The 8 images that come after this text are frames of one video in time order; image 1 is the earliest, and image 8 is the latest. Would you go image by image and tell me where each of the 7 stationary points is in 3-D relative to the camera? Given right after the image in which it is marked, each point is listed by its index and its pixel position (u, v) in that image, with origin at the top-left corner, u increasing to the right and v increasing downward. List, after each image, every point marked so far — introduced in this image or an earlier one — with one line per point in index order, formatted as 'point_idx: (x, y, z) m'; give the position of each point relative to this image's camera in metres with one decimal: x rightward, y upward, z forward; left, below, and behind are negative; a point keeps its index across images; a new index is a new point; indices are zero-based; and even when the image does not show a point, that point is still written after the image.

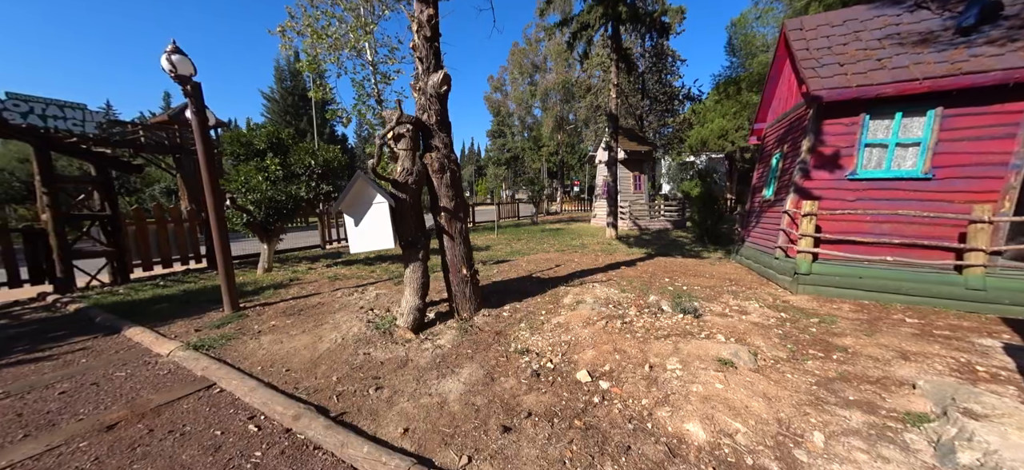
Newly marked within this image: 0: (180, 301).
0: (-5.7, -1.1, +5.7) m
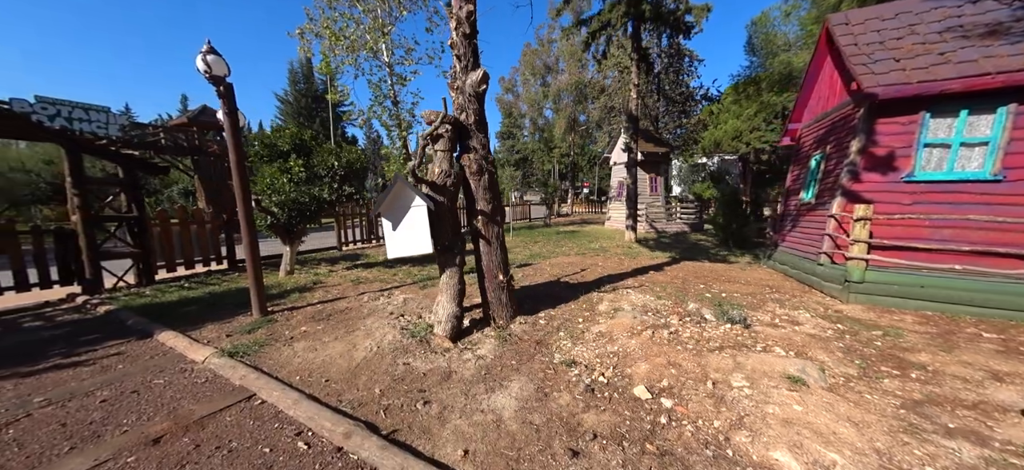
0: (-5.2, -1.2, +5.7) m
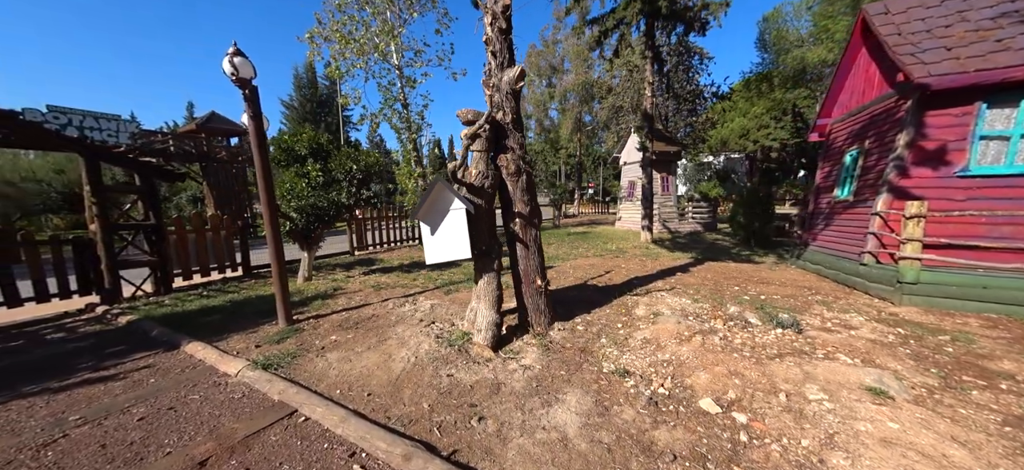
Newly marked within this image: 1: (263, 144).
0: (-4.7, -1.3, +5.6) m
1: (-3.4, +1.2, +4.5) m
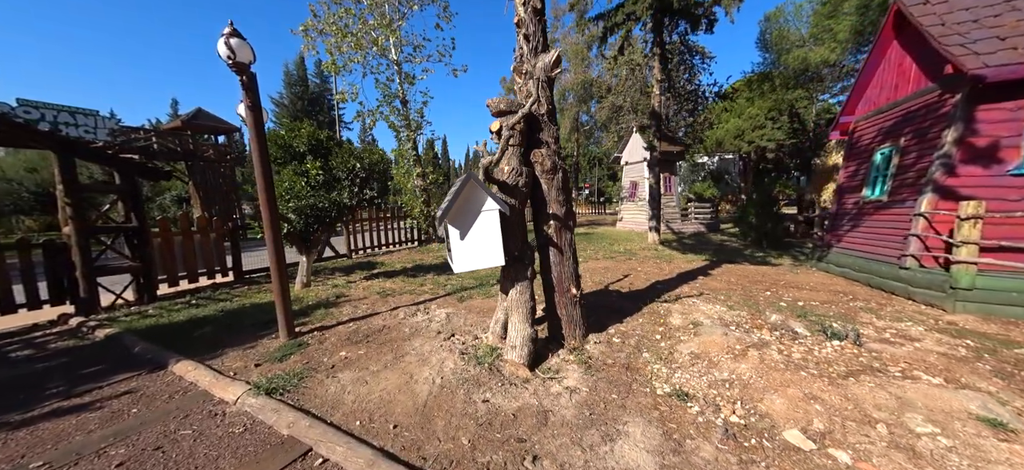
0: (-4.4, -1.4, +5.0) m
1: (-3.1, +1.2, +4.0) m
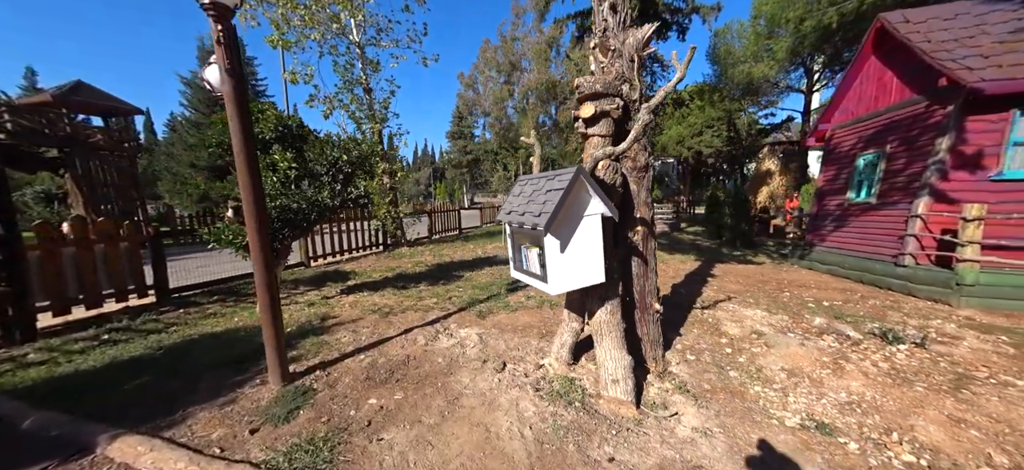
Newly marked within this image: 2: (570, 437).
0: (-3.8, -1.5, +3.7) m
1: (-2.3, +1.1, +2.9) m
2: (+0.4, -1.5, +2.4) m
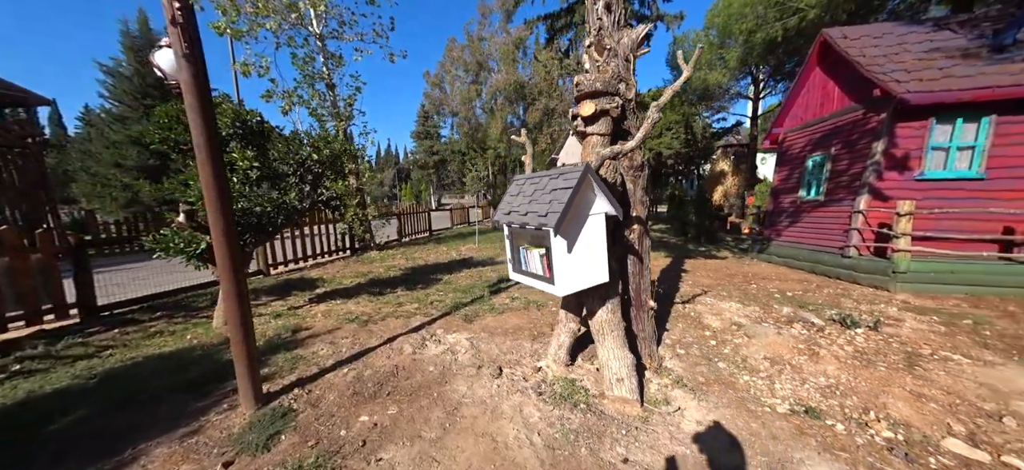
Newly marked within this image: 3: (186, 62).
0: (-3.8, -1.6, +3.2) m
1: (-2.4, +1.0, +2.6) m
2: (+0.5, -1.5, +2.4) m
3: (-2.5, +1.3, +2.5) m
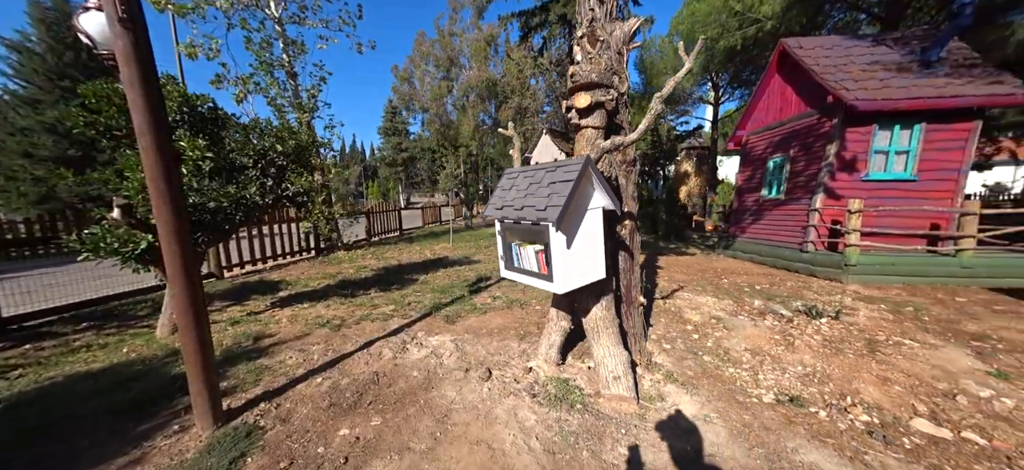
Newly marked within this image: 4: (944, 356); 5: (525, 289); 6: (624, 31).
0: (-3.9, -1.6, +2.7) m
1: (-2.4, +1.0, +2.2) m
2: (+0.5, -1.4, +2.3) m
3: (-2.5, +1.4, +2.2) m
4: (+4.8, -1.3, +3.7) m
5: (+0.2, -0.9, +5.7) m
6: (+1.0, +1.8, +2.9) m
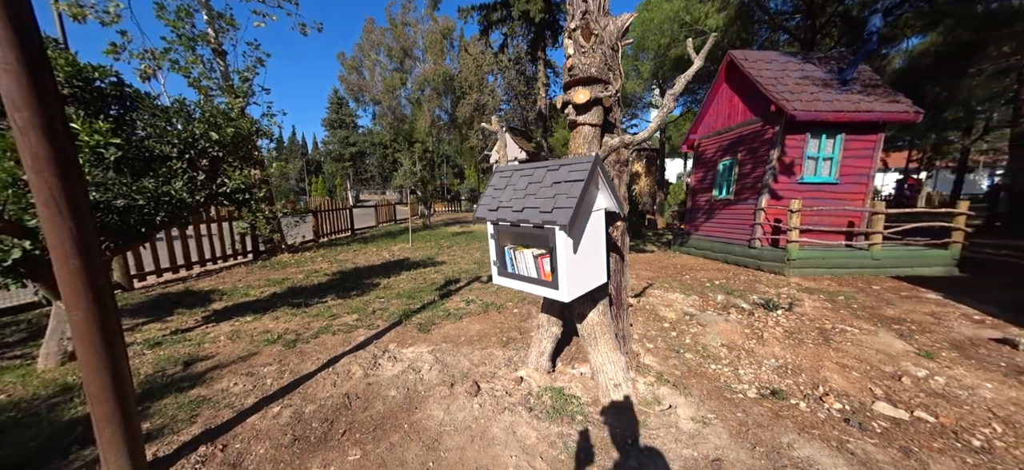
0: (-3.9, -1.6, +2.0) m
1: (-2.3, +1.0, +1.7) m
2: (+0.5, -1.5, +2.2) m
3: (-2.4, +1.3, +1.6) m
4: (+4.6, -1.3, +4.1) m
5: (-0.2, -0.9, +5.5) m
6: (+0.9, +1.8, +2.8) m
